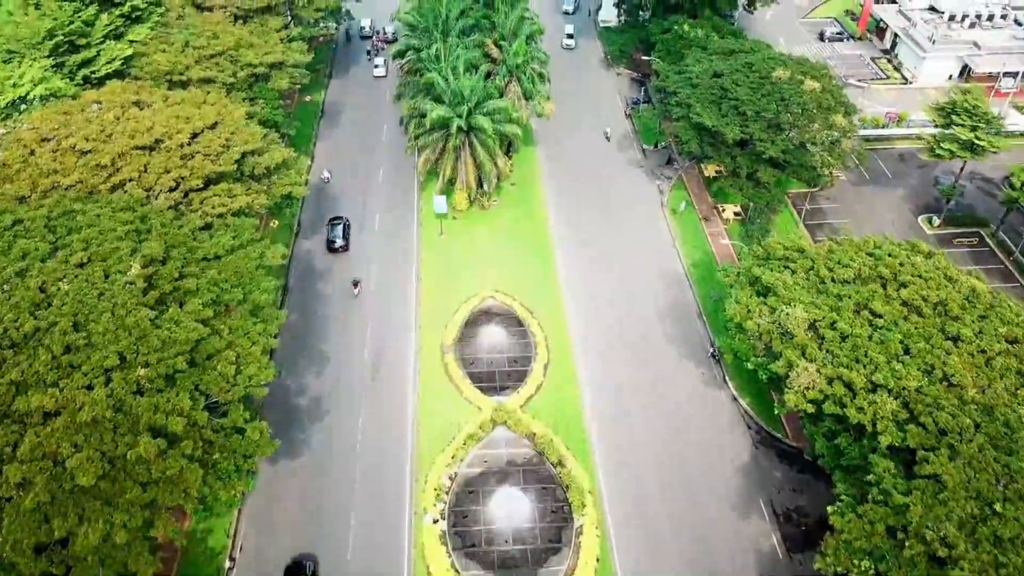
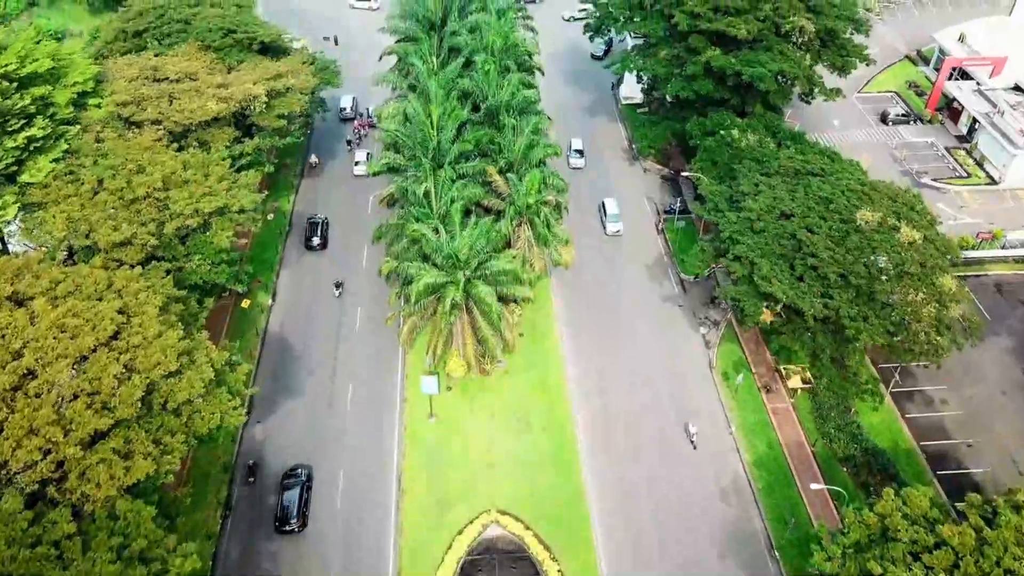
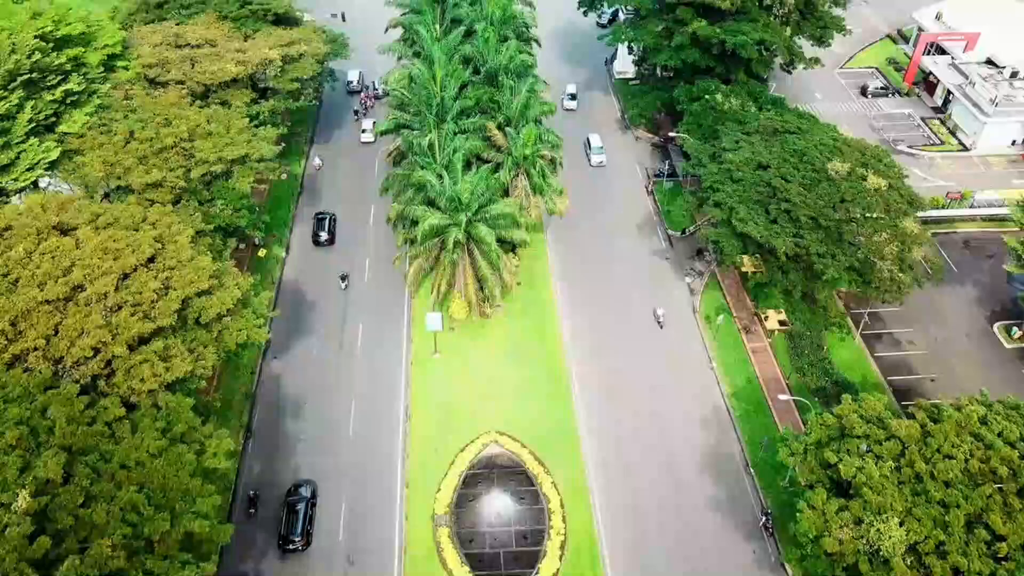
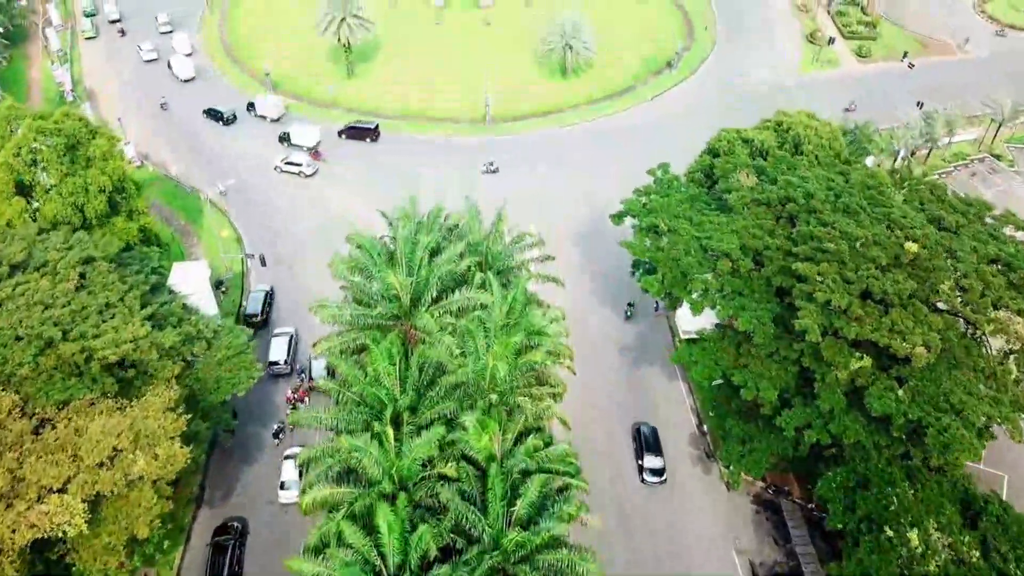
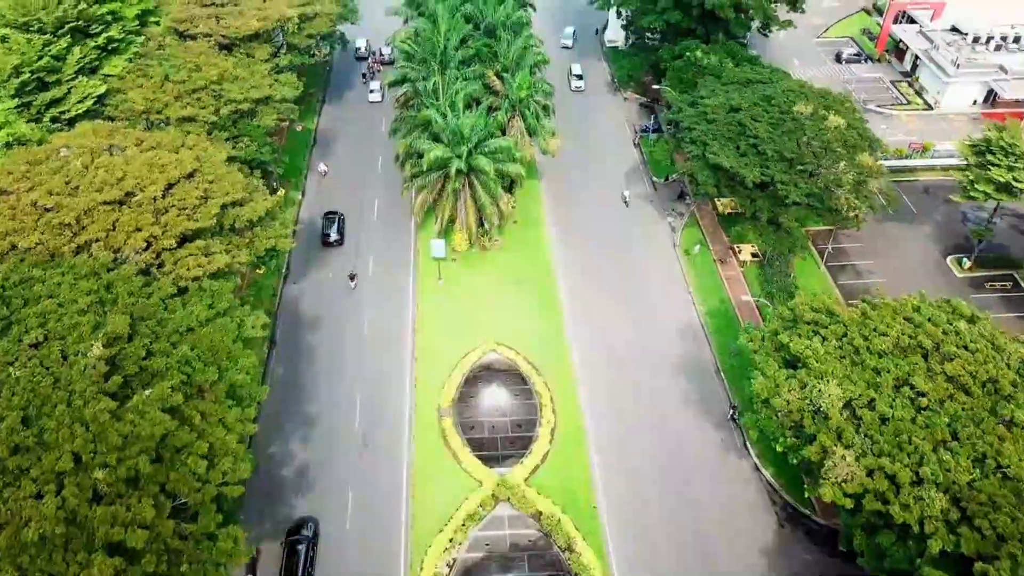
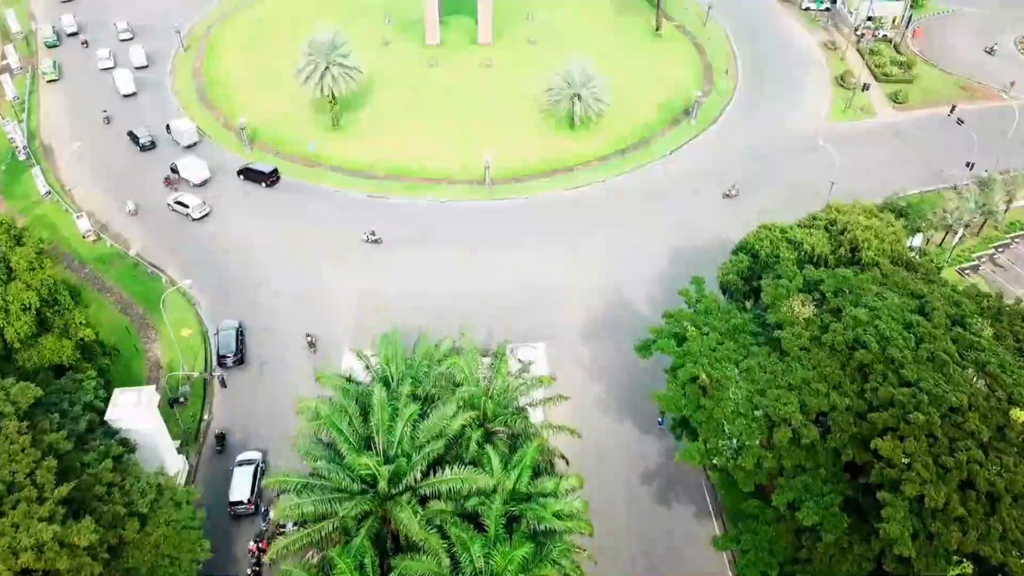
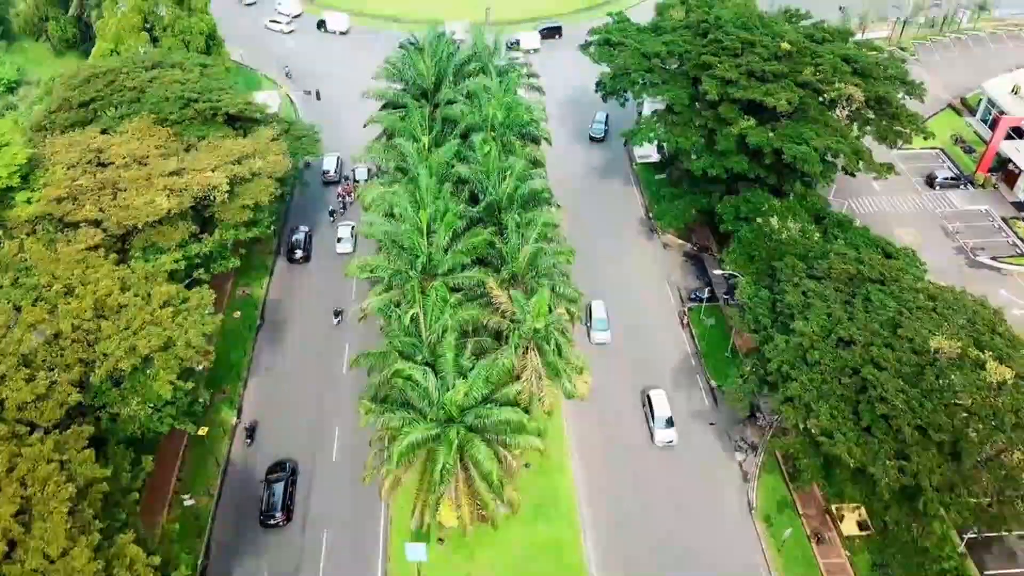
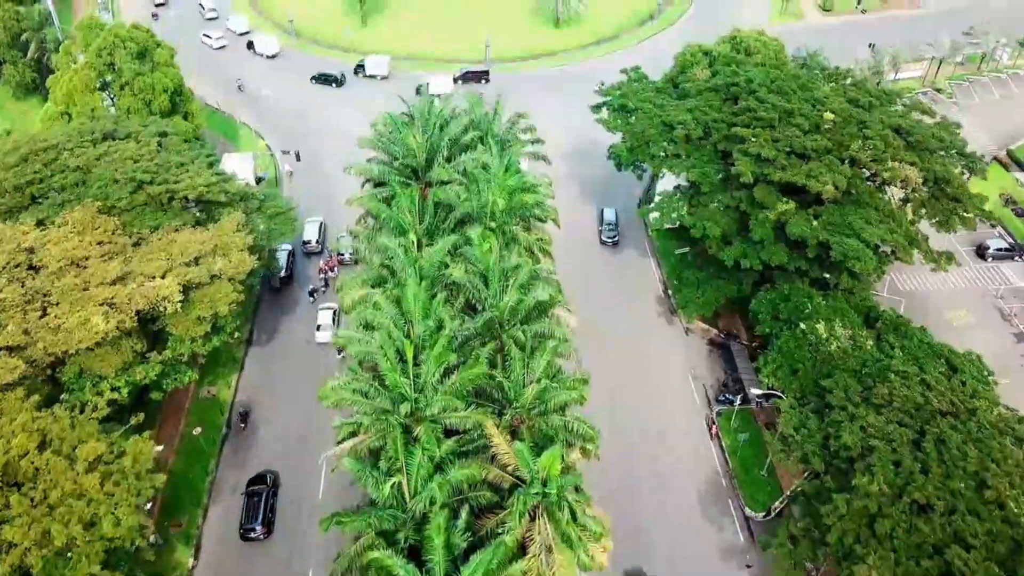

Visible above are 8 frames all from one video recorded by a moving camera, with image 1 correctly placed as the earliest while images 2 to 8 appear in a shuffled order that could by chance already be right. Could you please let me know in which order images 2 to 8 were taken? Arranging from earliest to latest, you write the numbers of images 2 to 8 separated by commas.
5, 3, 2, 7, 8, 4, 6
